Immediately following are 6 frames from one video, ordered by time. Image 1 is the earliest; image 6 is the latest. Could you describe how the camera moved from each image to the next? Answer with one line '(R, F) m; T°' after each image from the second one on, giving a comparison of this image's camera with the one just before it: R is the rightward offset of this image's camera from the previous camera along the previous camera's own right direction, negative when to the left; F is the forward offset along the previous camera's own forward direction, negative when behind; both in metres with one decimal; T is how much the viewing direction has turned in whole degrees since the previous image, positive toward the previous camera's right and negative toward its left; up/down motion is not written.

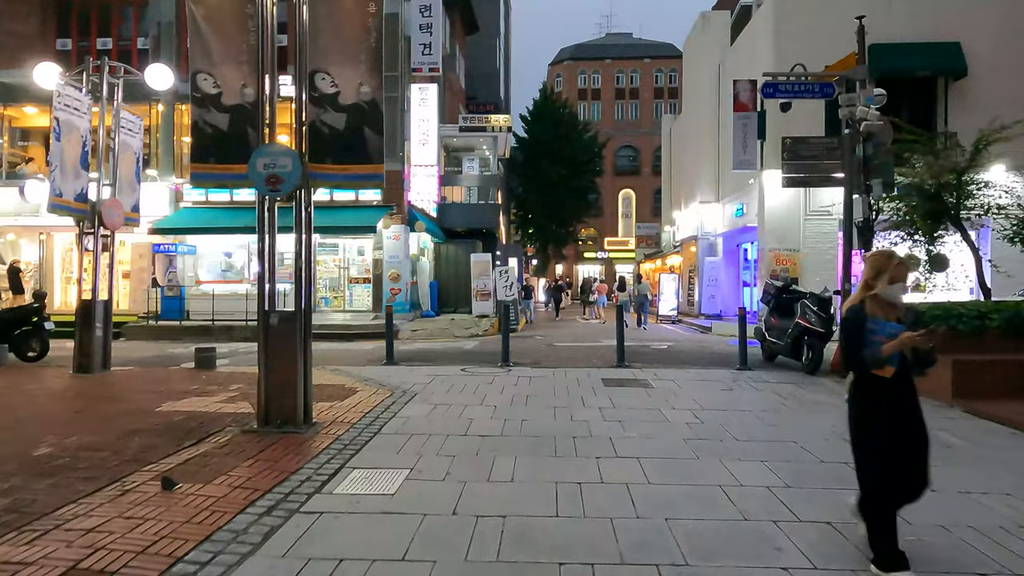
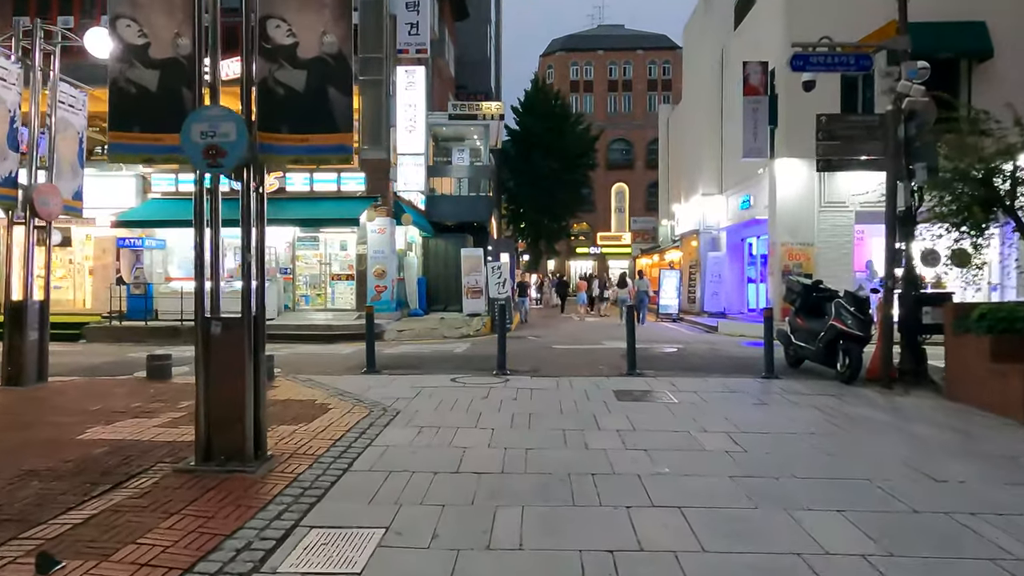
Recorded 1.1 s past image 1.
(-0.1, +1.4) m; +1°
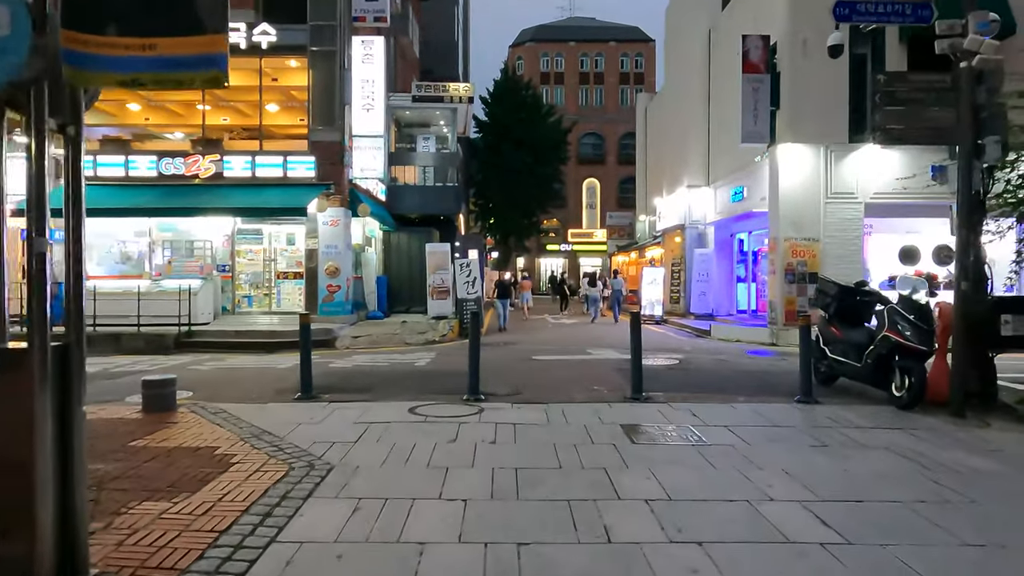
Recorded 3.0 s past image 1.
(-0.1, +2.3) m; +3°
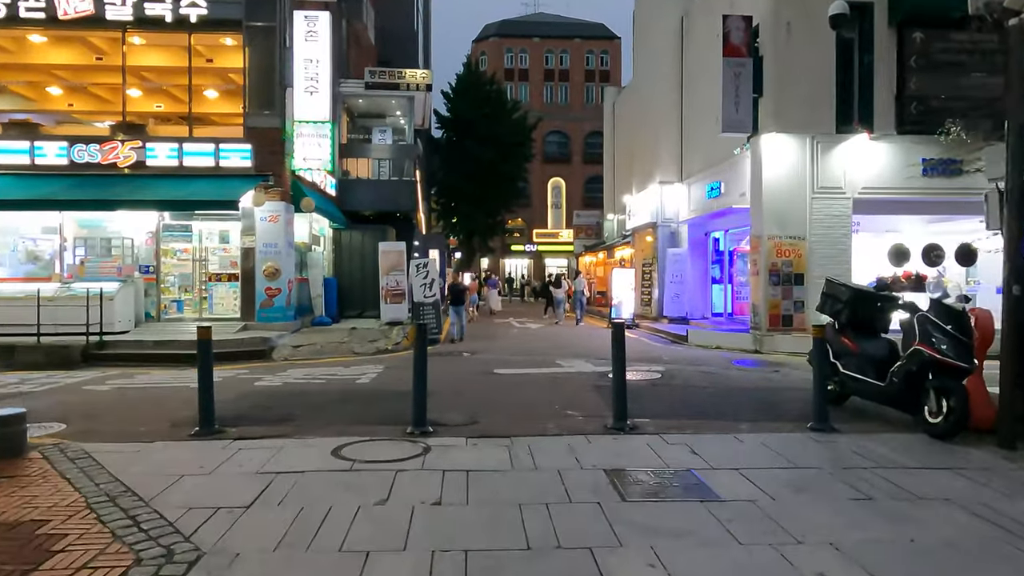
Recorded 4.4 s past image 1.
(+0.1, +1.7) m; +3°
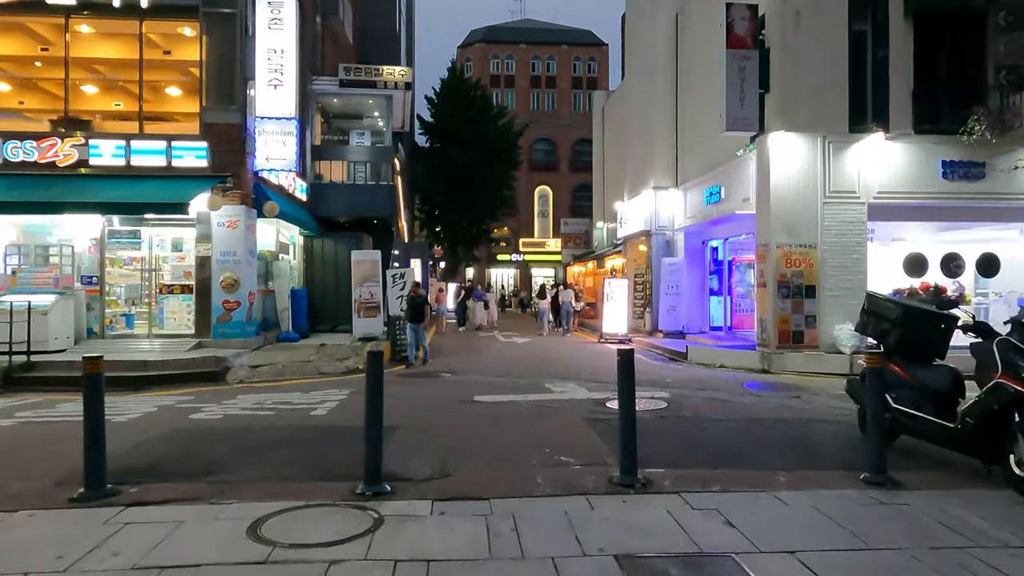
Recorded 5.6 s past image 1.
(+0.1, +1.5) m; +1°
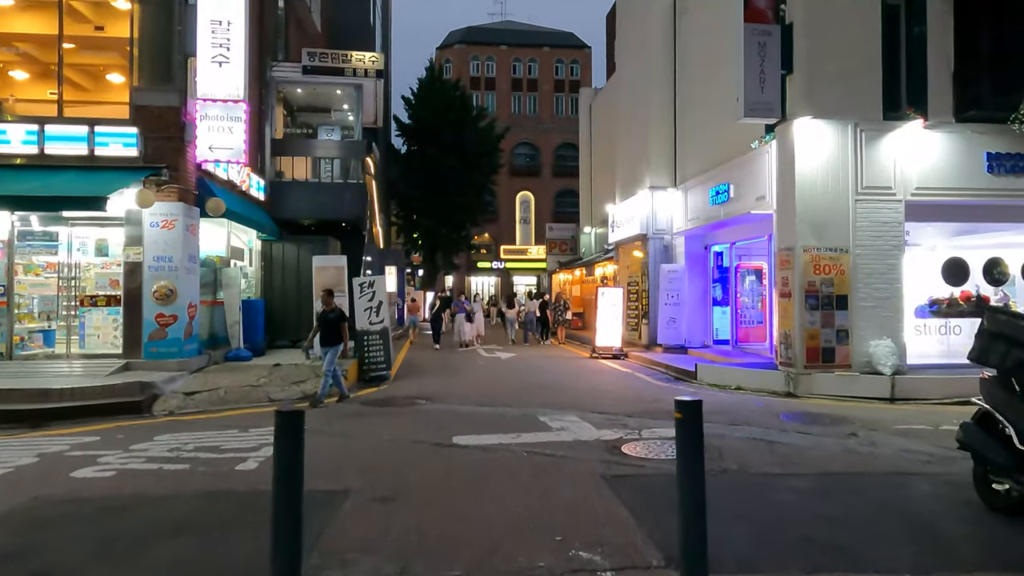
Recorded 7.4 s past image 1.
(-0.1, +2.1) m; +2°
